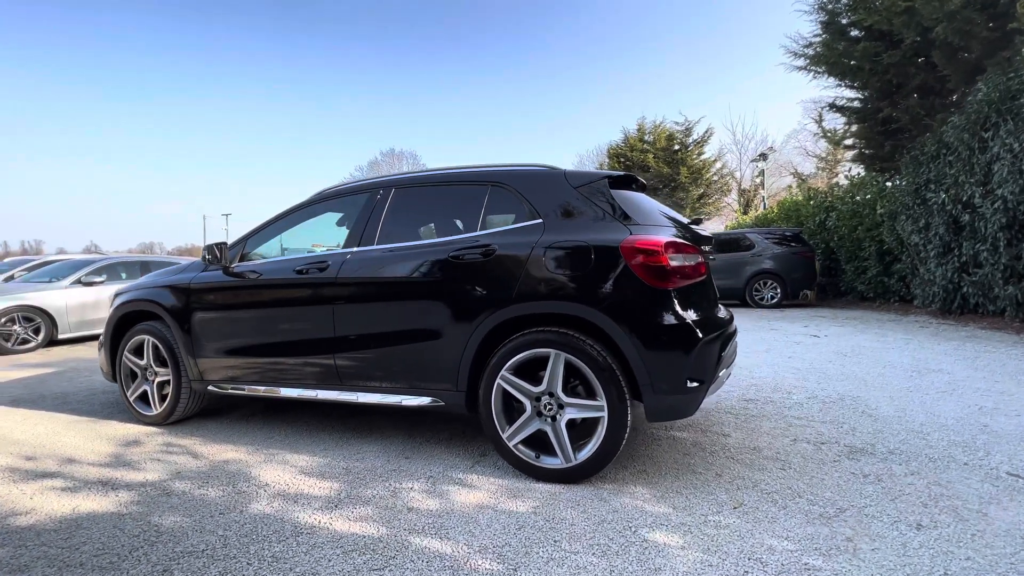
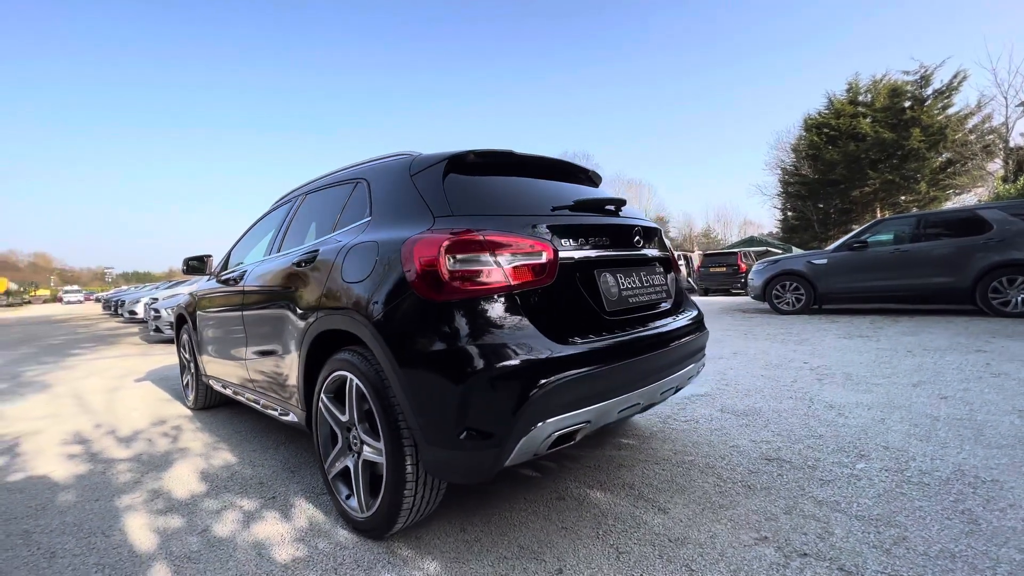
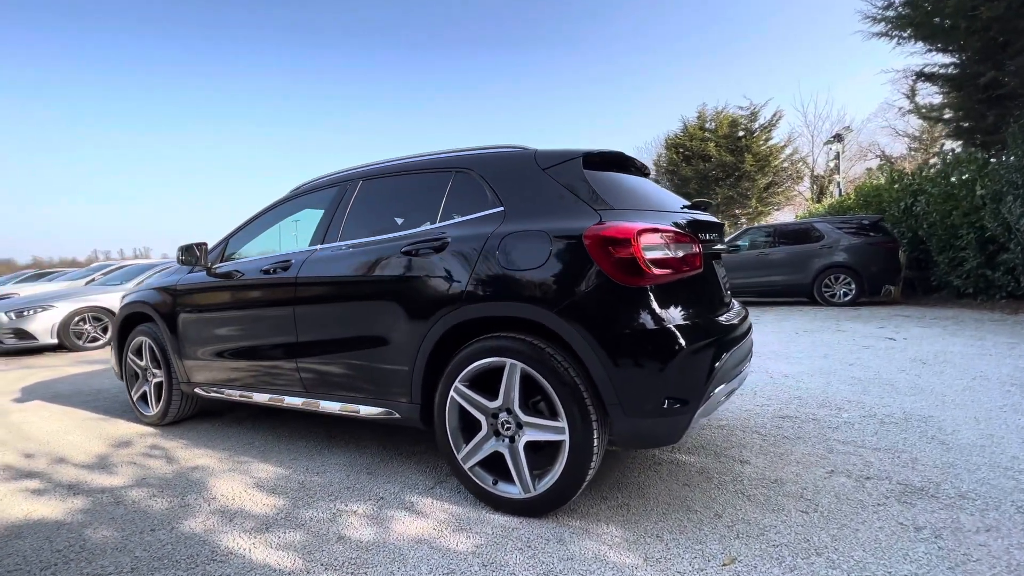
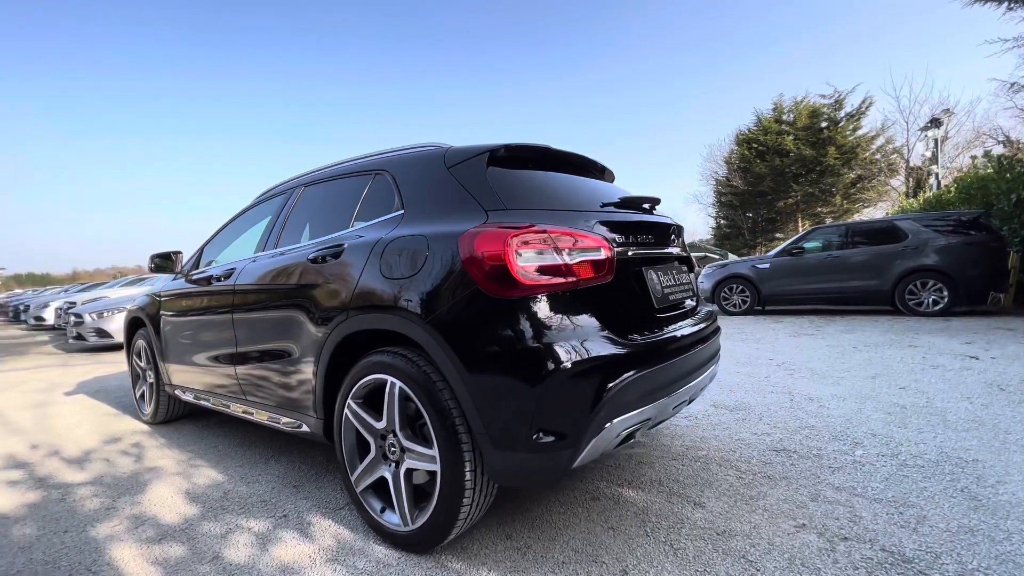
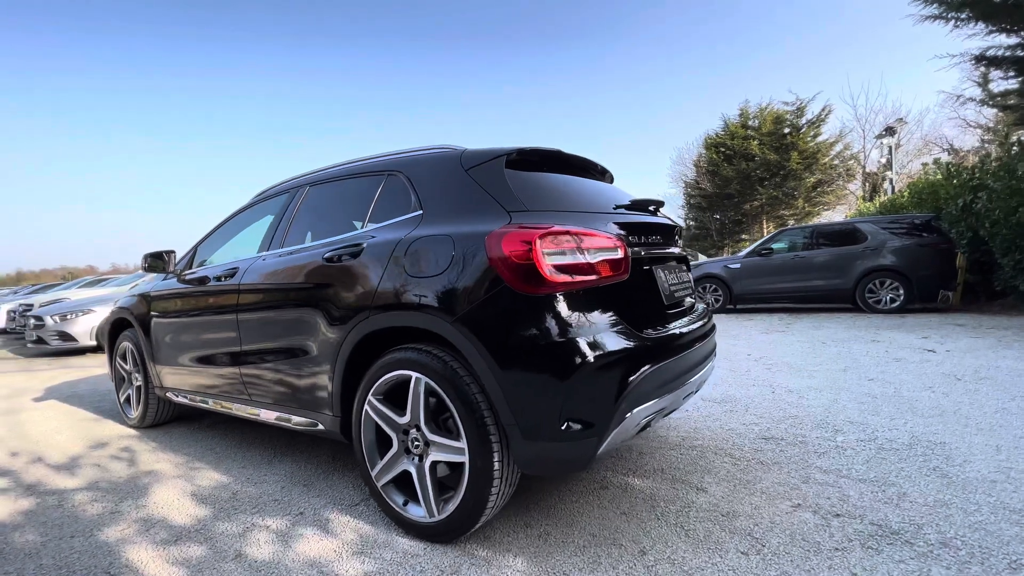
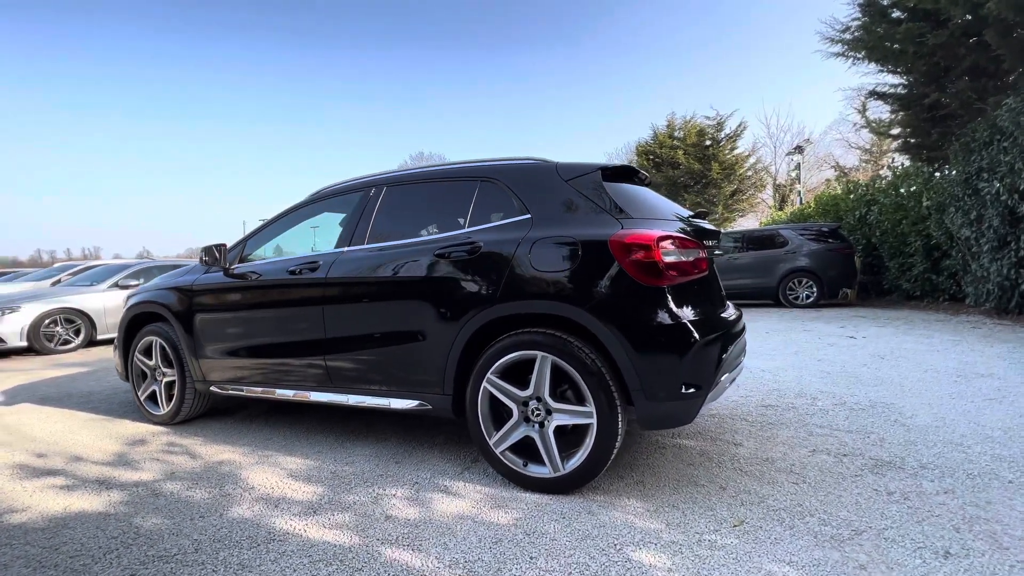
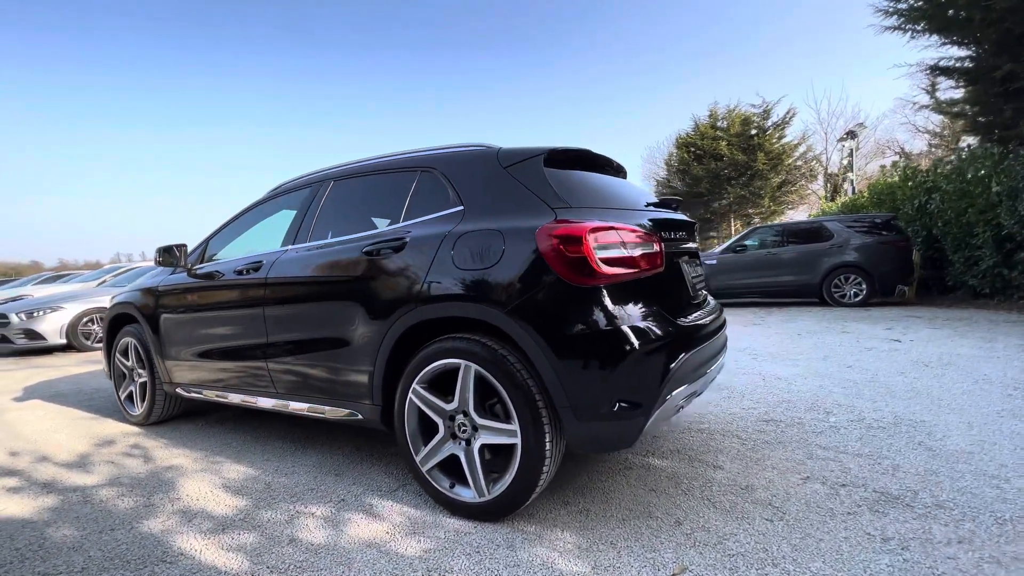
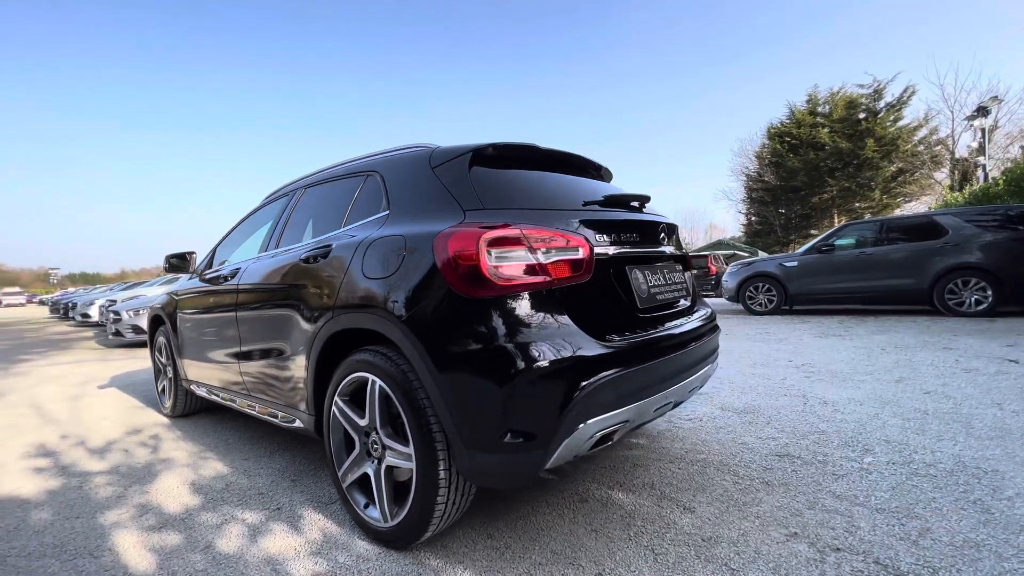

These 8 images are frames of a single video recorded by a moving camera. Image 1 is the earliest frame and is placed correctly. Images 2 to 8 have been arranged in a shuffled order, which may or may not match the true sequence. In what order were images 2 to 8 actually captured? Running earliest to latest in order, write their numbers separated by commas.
6, 3, 7, 5, 4, 8, 2
